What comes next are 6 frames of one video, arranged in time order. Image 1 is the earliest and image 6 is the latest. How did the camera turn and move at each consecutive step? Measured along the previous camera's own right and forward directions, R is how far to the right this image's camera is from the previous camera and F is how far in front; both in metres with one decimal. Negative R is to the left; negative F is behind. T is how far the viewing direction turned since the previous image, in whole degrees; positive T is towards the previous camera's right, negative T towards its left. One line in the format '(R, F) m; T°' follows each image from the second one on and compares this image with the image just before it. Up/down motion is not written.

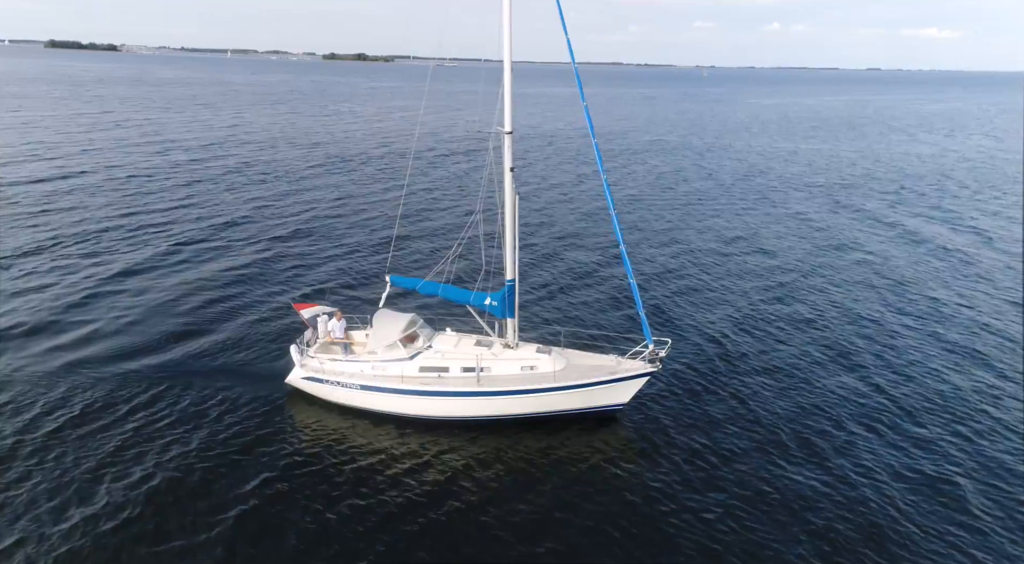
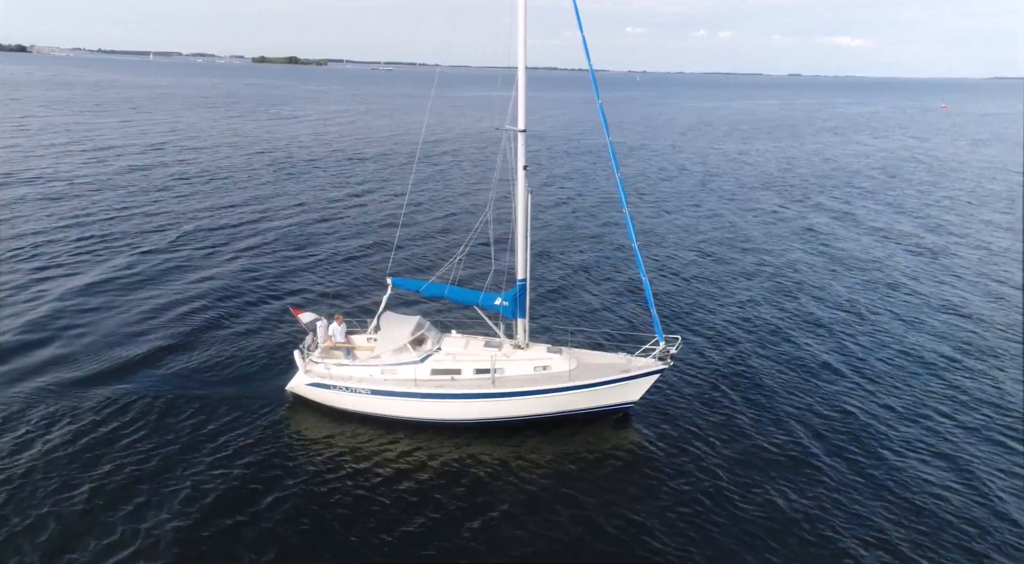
(-2.4, +0.1) m; +5°
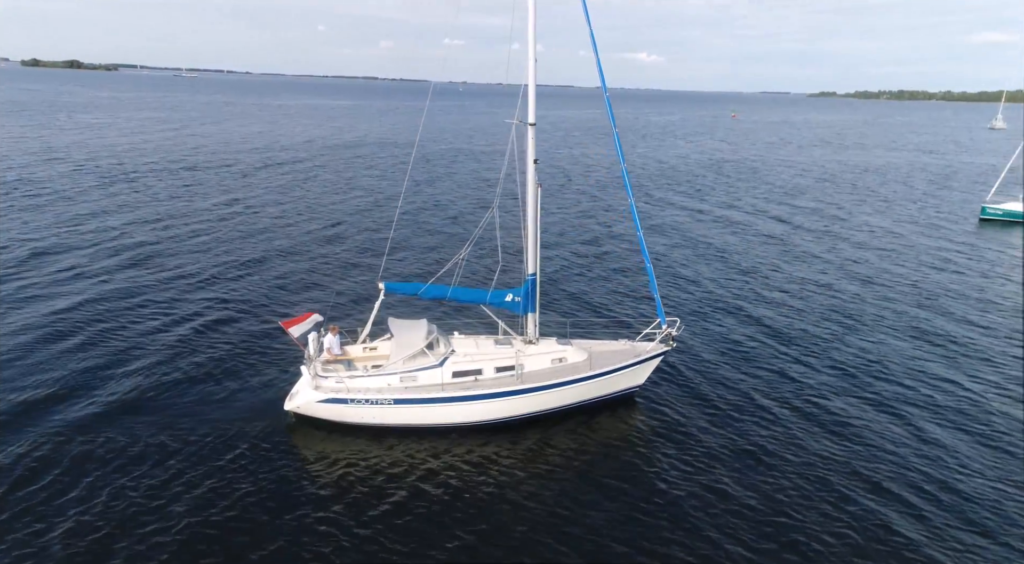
(-3.5, +0.5) m; +8°
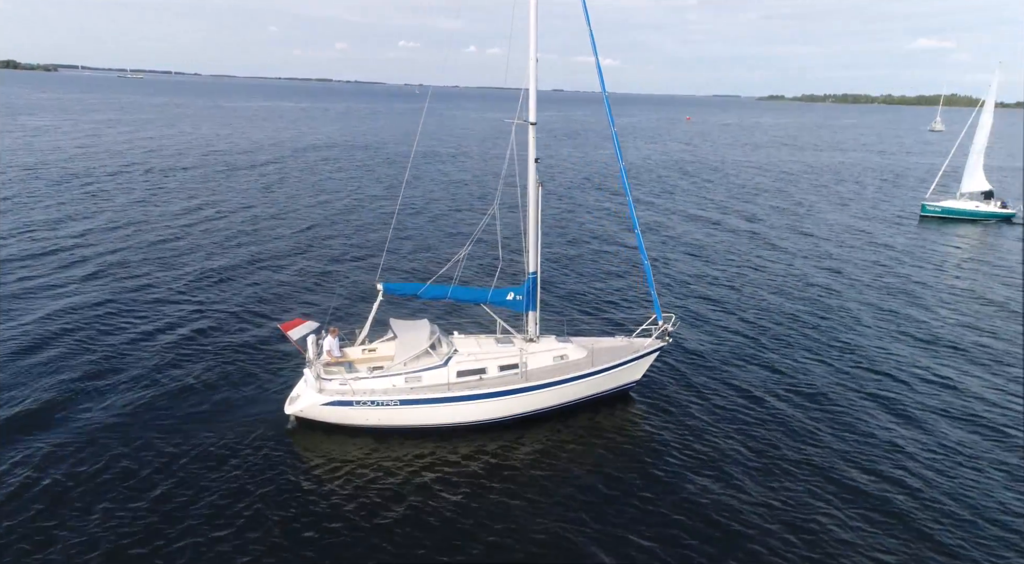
(-1.5, -0.1) m; +4°
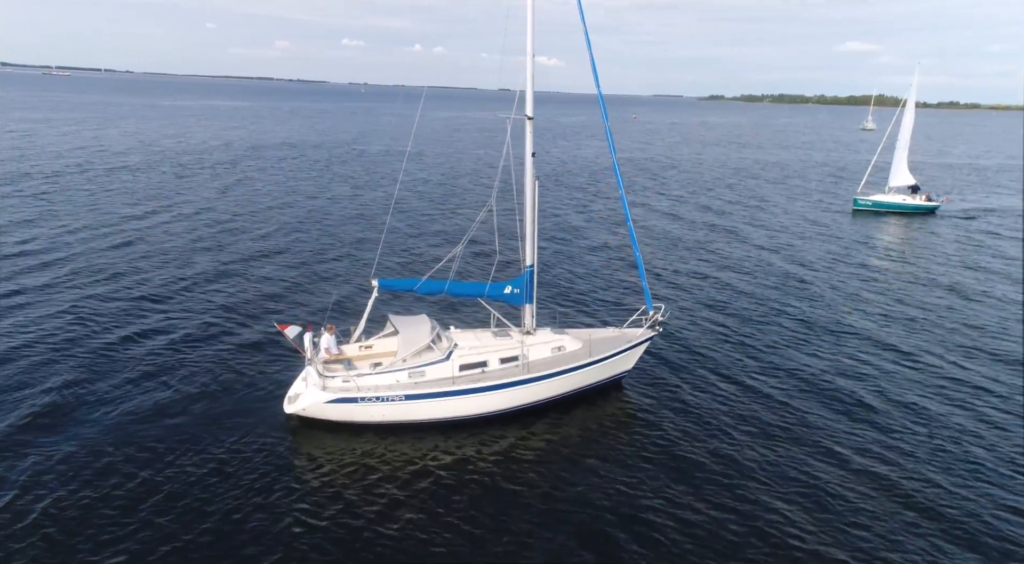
(-1.7, -0.2) m; +5°
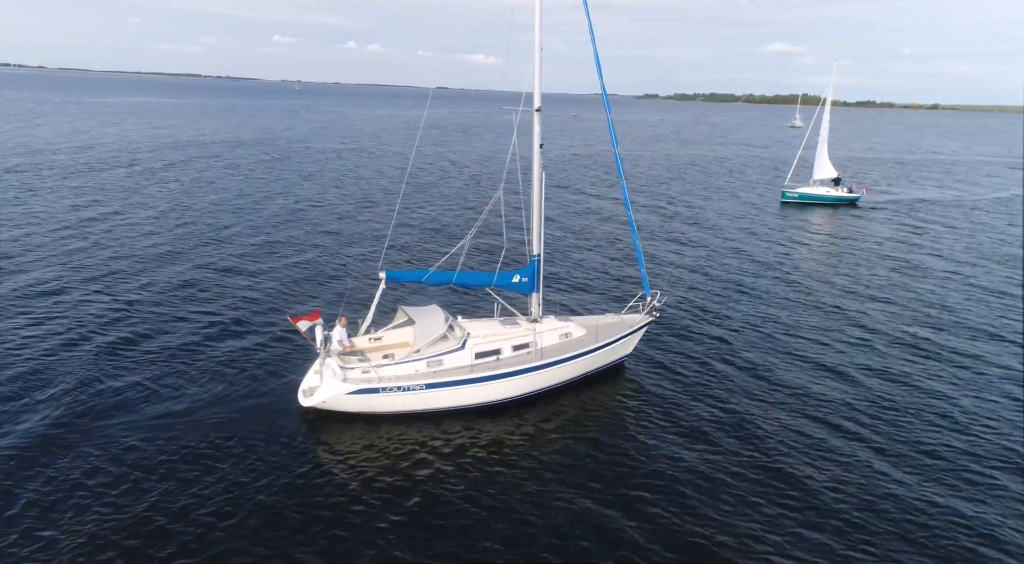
(-2.5, -0.4) m; +6°
